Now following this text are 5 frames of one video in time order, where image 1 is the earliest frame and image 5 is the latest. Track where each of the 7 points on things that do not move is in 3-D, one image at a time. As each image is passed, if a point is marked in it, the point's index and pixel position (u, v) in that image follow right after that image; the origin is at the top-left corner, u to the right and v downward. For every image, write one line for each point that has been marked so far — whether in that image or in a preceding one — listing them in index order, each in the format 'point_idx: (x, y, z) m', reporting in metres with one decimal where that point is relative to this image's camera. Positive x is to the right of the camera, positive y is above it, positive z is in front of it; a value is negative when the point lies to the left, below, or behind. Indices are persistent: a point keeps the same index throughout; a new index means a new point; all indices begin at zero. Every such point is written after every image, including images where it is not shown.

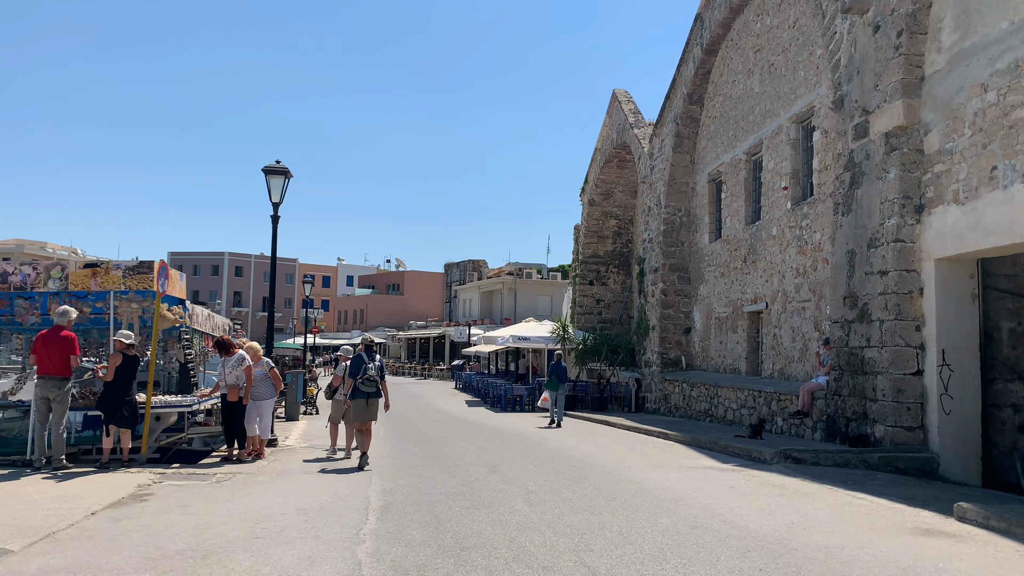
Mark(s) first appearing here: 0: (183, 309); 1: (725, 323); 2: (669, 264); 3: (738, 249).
0: (-4.6, -0.3, +11.5) m
1: (+4.6, -0.8, +17.6) m
2: (+3.8, +0.6, +19.9) m
3: (+4.7, +0.8, +16.9) m
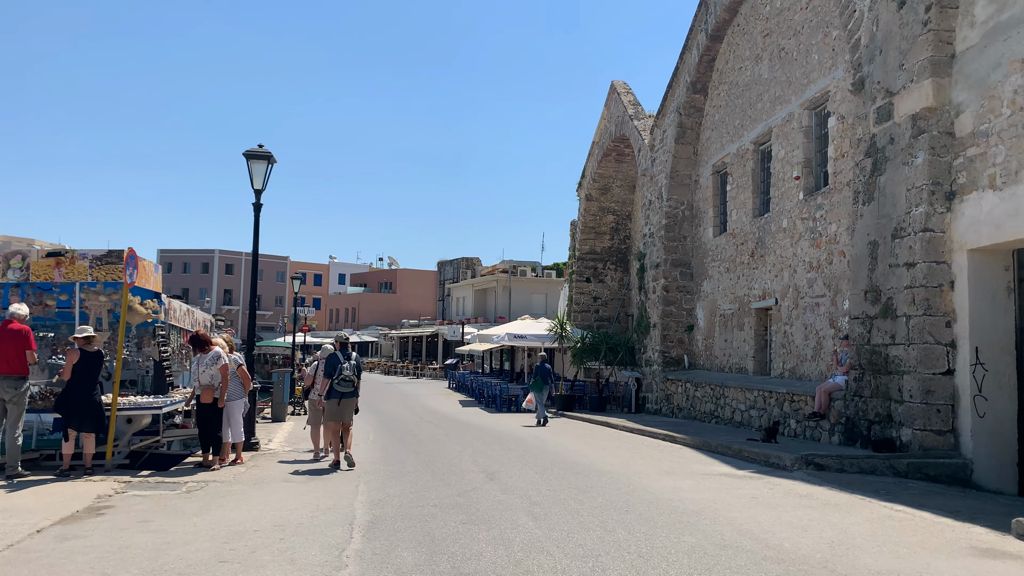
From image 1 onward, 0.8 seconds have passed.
0: (-4.6, -0.2, +10.7) m
1: (+4.5, -0.7, +16.9) m
2: (+3.7, +0.7, +19.2) m
3: (+4.6, +0.9, +16.2) m
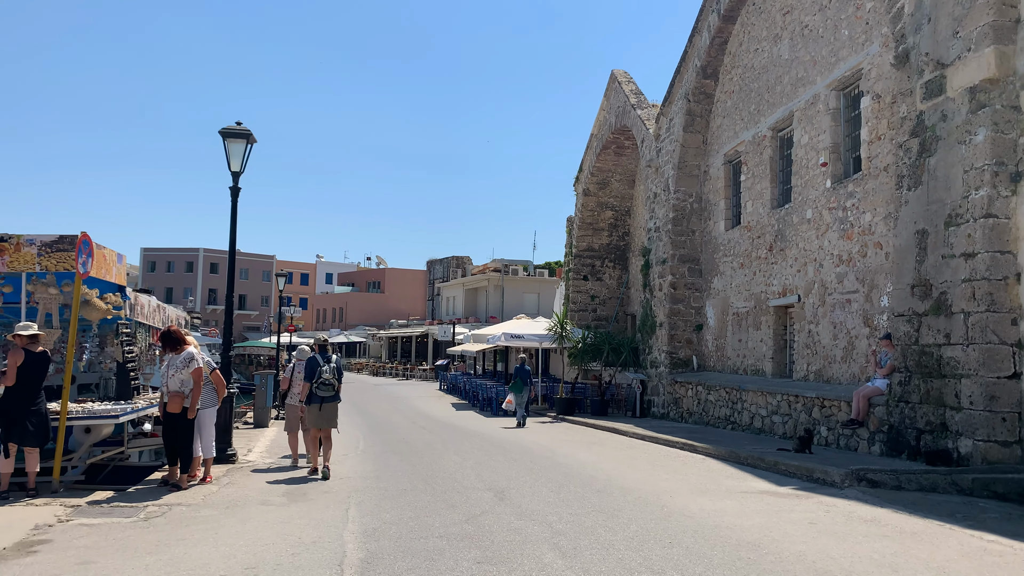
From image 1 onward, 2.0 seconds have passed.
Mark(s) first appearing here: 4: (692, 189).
0: (-4.5, -0.1, +9.5) m
1: (+4.5, -0.6, +15.8) m
2: (+3.7, +0.7, +18.1) m
3: (+4.6, +1.0, +15.2) m
4: (+4.0, +2.2, +18.3) m
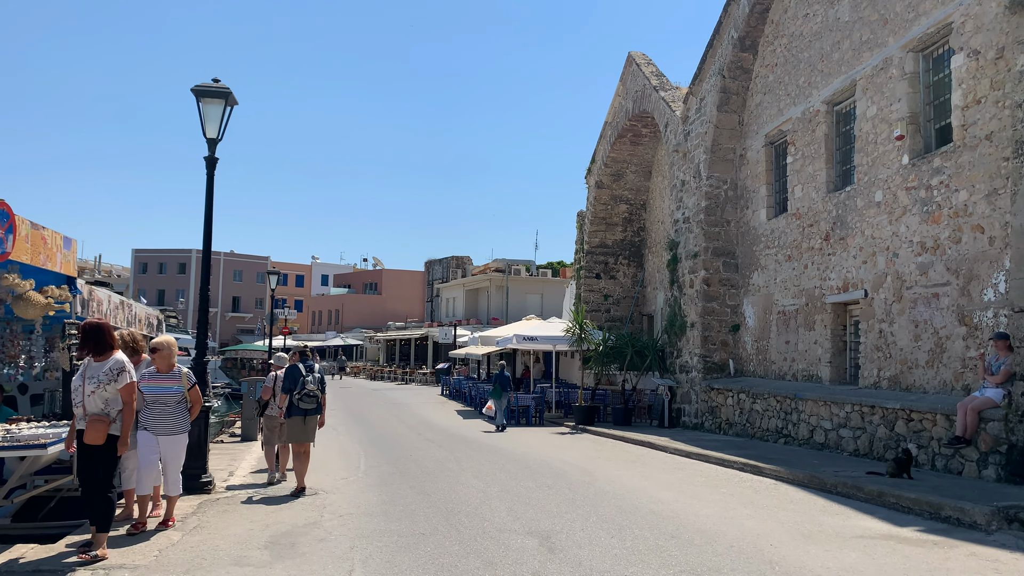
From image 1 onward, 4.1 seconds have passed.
0: (-4.2, 0.0, +7.7) m
1: (+4.8, -0.5, +14.1) m
2: (+4.0, +0.8, +16.4) m
3: (+5.0, +1.0, +13.4) m
4: (+4.3, +2.3, +16.5) m
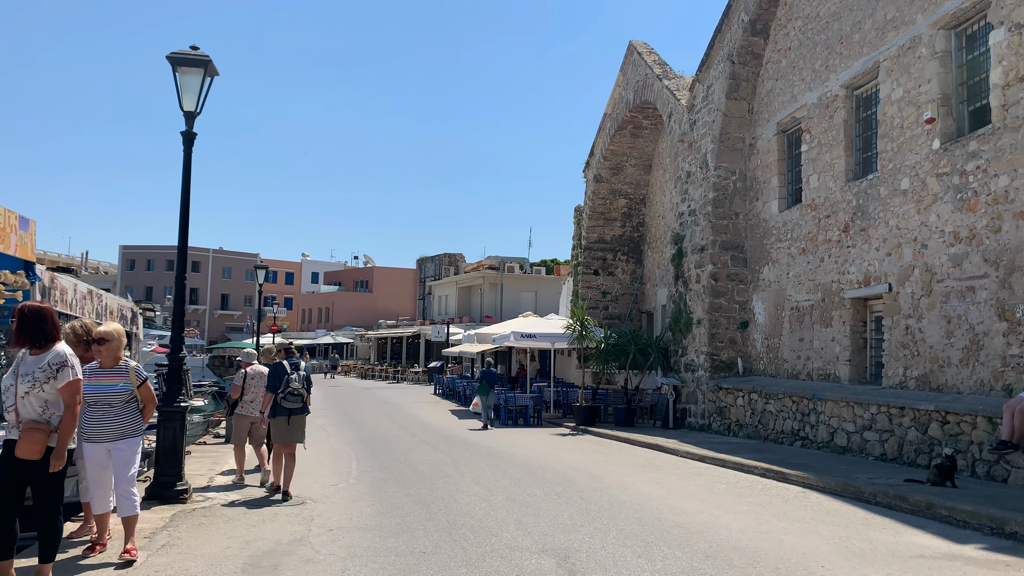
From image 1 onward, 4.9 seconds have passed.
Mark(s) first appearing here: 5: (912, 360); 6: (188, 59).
0: (-4.1, +0.1, +6.9) m
1: (+4.8, -0.4, +13.4) m
2: (+4.0, +0.9, +15.7) m
3: (+5.0, +1.1, +12.7) m
4: (+4.3, +2.4, +15.8) m
5: (+5.1, -0.9, +10.4) m
6: (-3.1, +2.2, +7.8) m
